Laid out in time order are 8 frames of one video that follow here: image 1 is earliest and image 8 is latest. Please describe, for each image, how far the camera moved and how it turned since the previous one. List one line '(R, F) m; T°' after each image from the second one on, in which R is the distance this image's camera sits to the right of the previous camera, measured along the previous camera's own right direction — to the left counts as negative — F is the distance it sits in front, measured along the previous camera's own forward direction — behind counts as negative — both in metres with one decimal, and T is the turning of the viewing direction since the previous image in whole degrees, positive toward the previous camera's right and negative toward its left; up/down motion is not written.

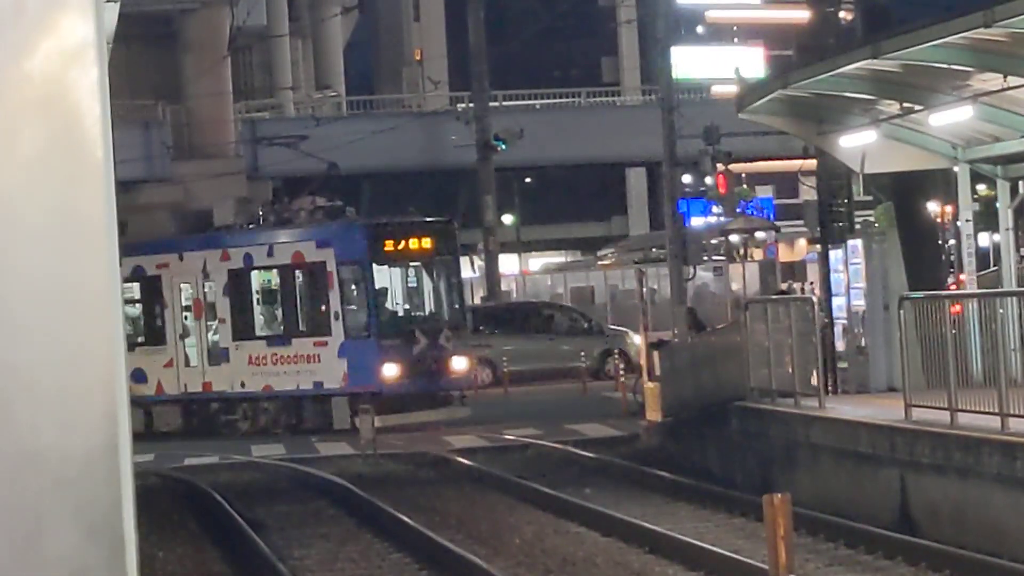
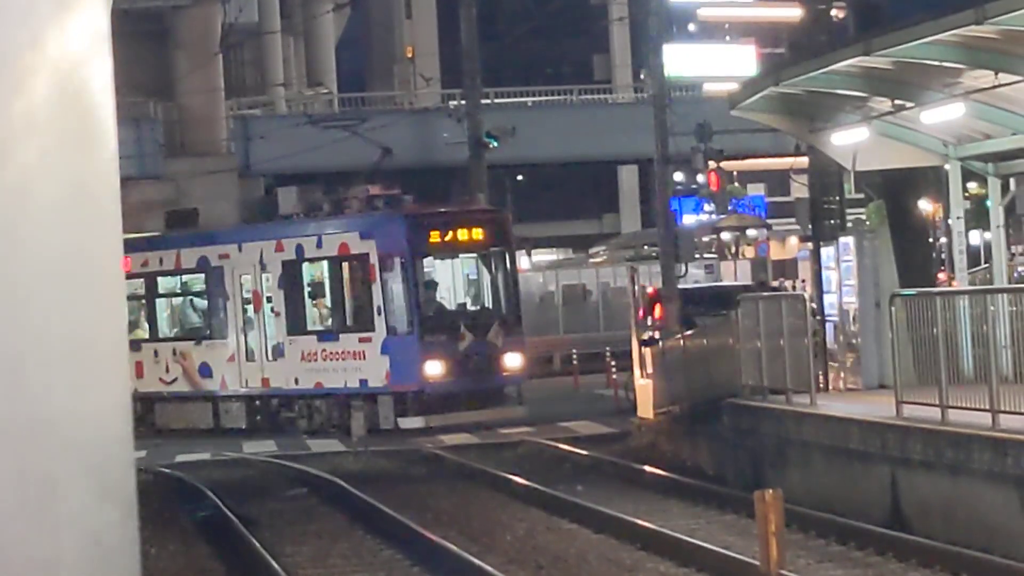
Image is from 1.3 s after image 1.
(0.0, 0.0) m; 0°
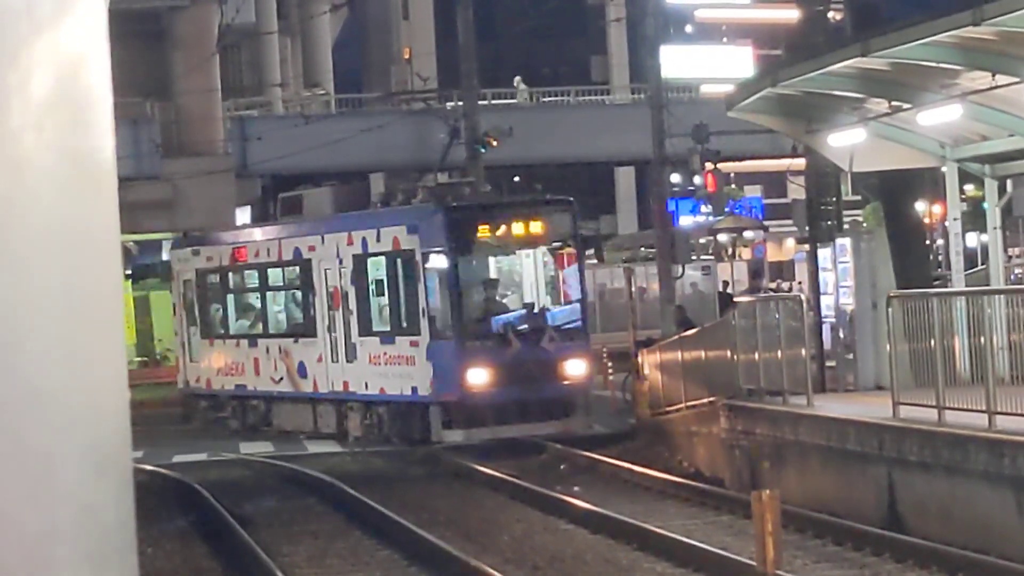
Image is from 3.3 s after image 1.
(0.0, 0.0) m; 0°
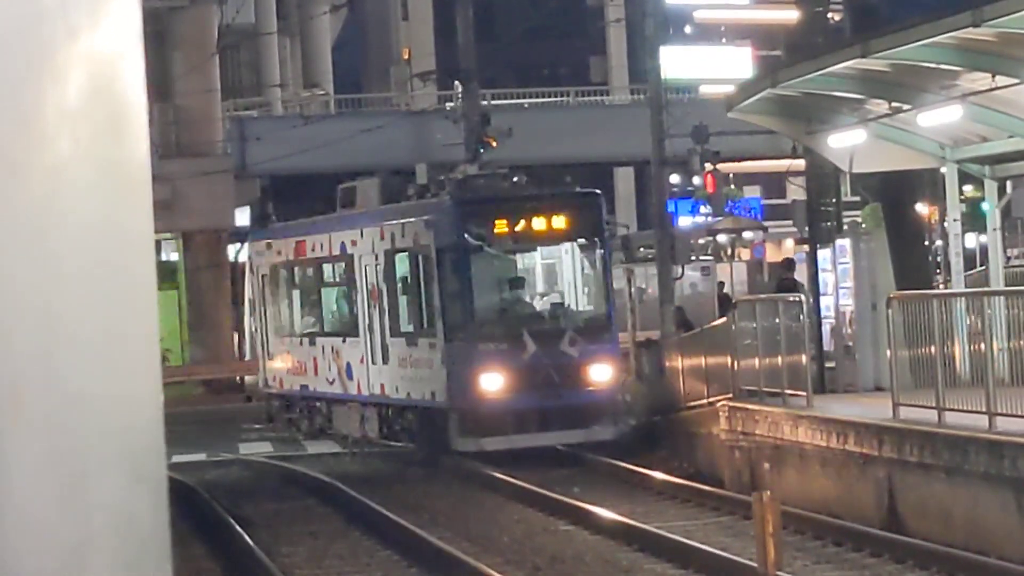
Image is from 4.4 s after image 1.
(0.0, 0.0) m; 0°
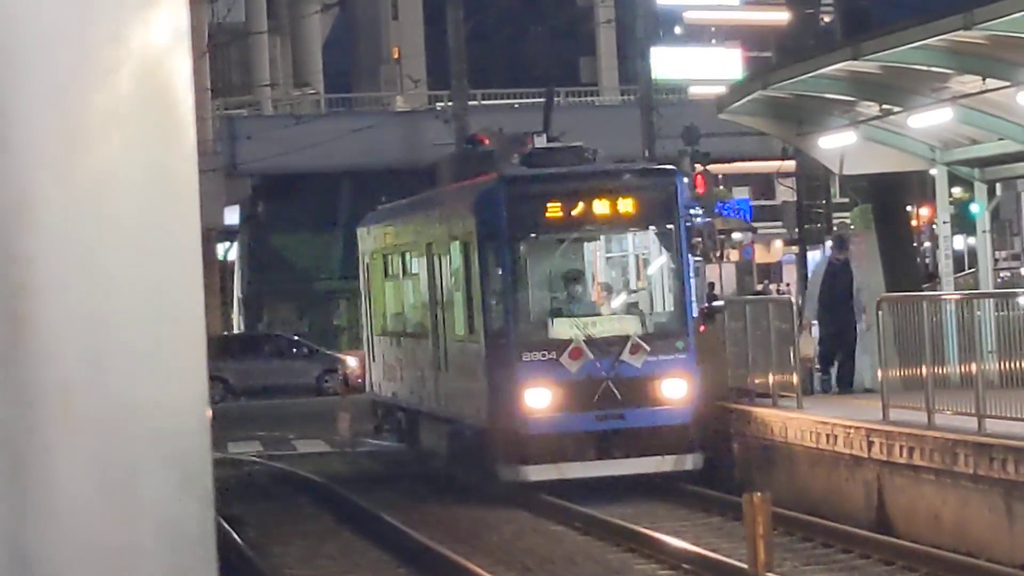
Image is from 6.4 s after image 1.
(-0.1, 0.0) m; +1°
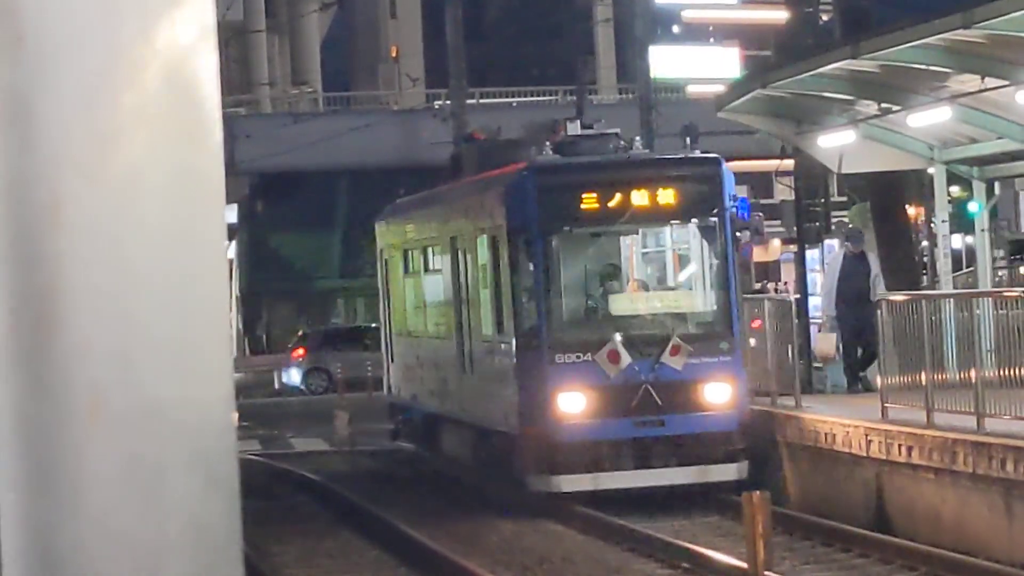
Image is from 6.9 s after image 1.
(0.0, 0.0) m; 0°
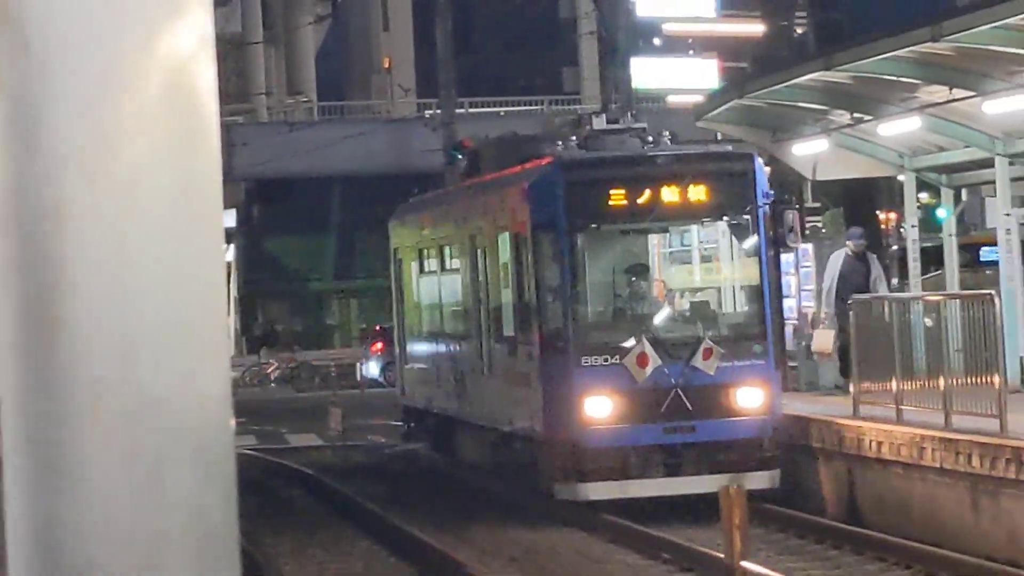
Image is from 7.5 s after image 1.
(-0.1, -0.6) m; +1°
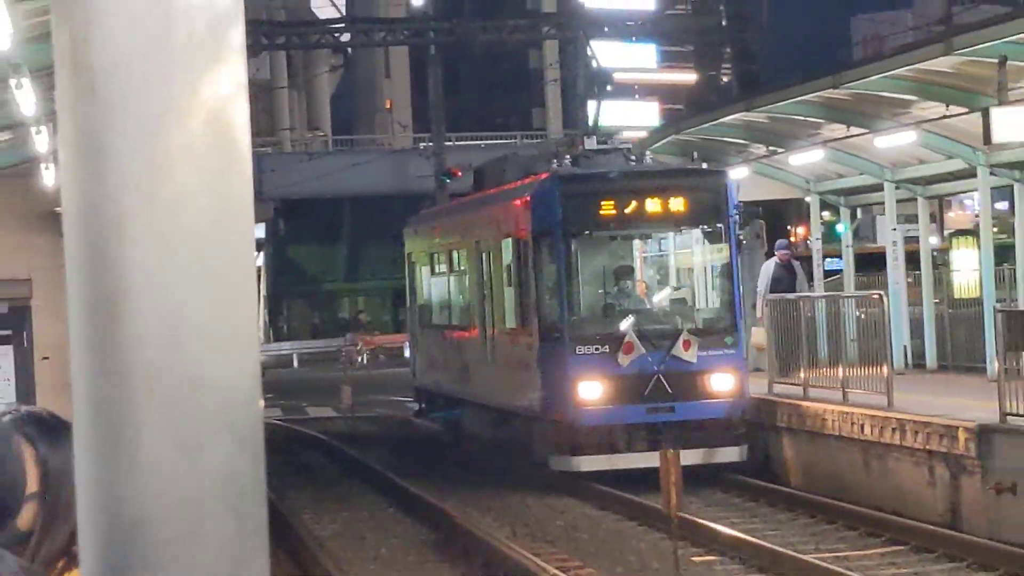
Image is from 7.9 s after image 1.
(-0.2, -3.4) m; +1°
